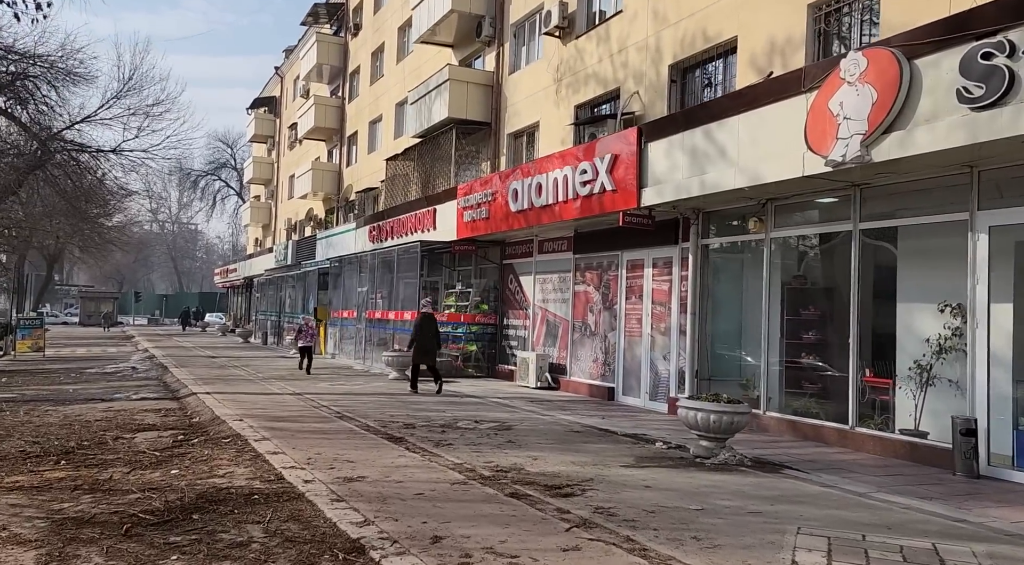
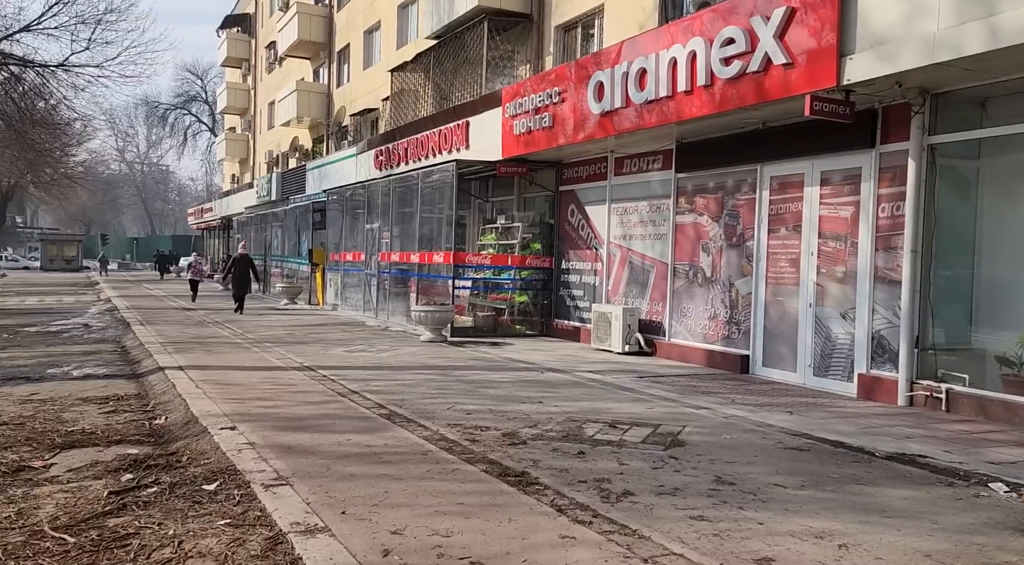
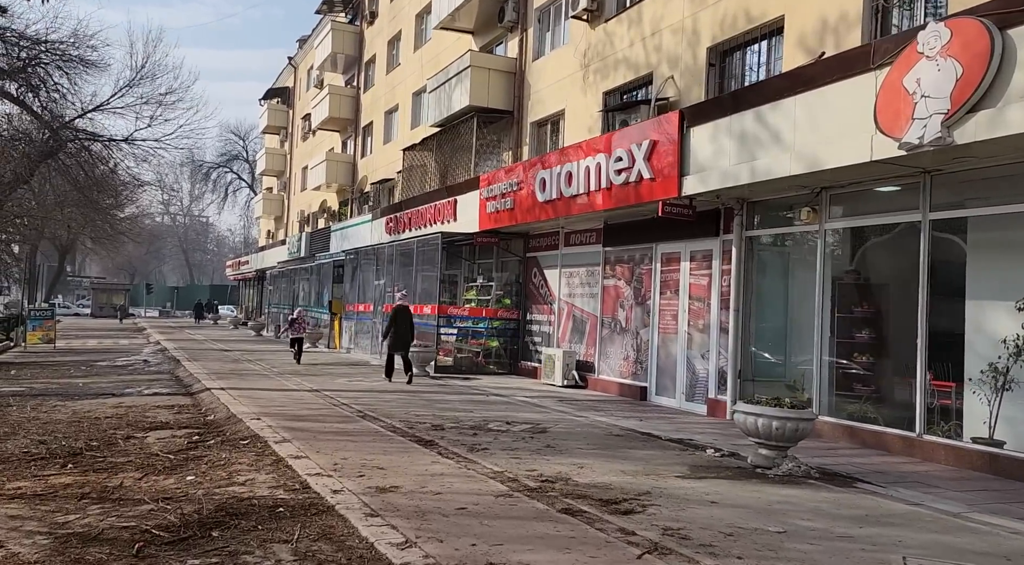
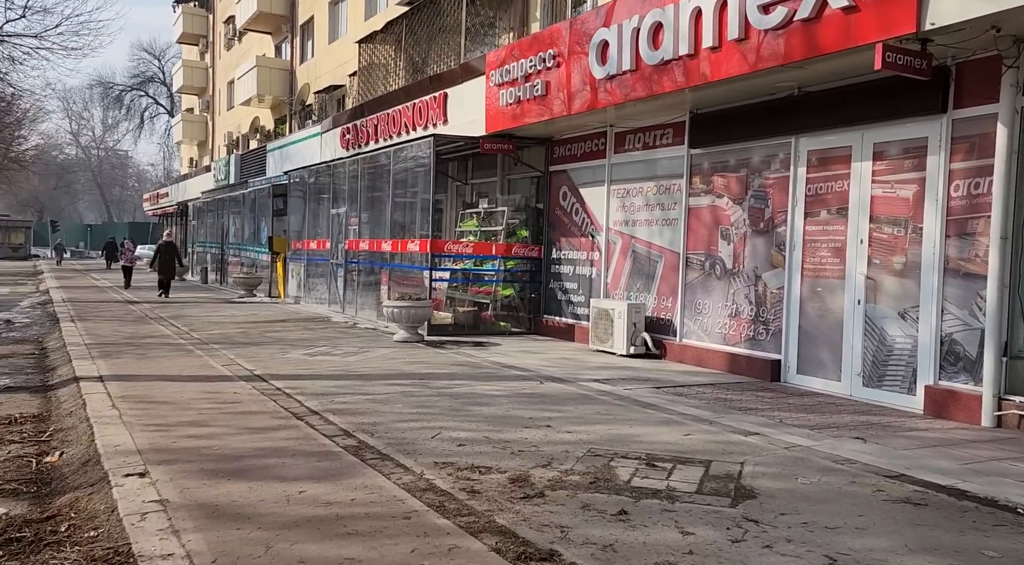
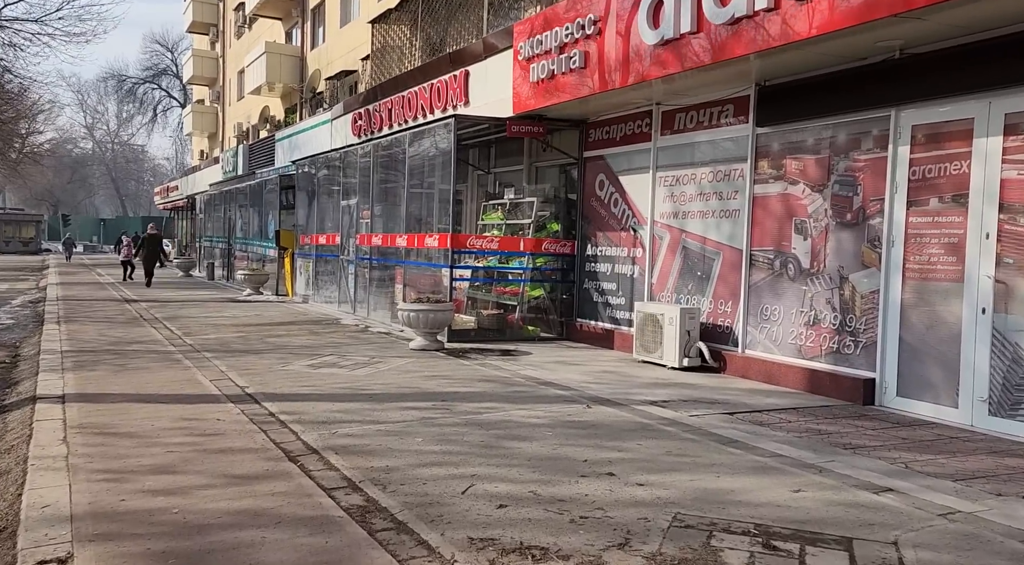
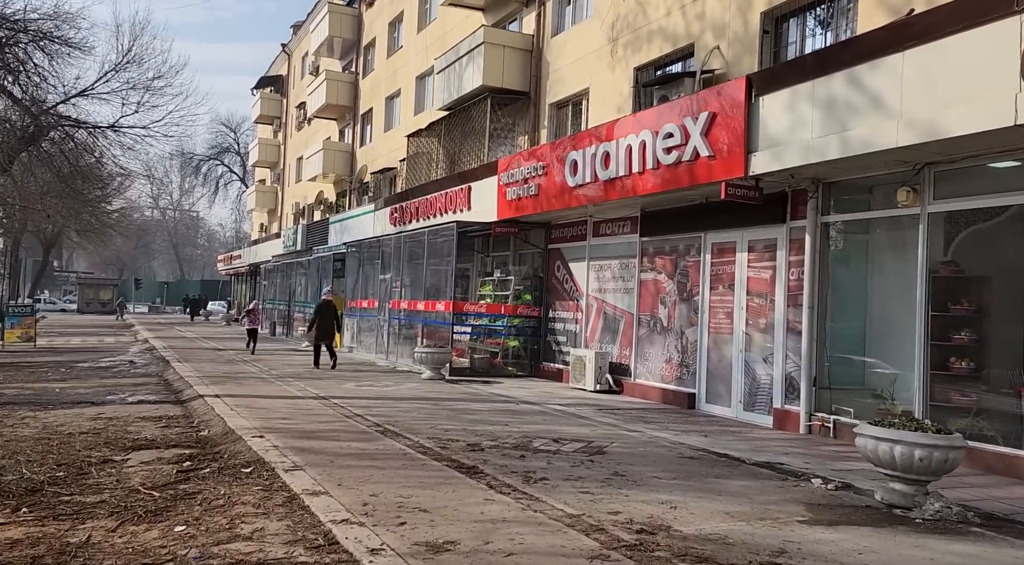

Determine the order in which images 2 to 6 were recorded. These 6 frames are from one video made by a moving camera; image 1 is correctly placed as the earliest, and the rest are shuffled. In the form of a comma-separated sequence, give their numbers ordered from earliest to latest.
3, 6, 2, 4, 5
